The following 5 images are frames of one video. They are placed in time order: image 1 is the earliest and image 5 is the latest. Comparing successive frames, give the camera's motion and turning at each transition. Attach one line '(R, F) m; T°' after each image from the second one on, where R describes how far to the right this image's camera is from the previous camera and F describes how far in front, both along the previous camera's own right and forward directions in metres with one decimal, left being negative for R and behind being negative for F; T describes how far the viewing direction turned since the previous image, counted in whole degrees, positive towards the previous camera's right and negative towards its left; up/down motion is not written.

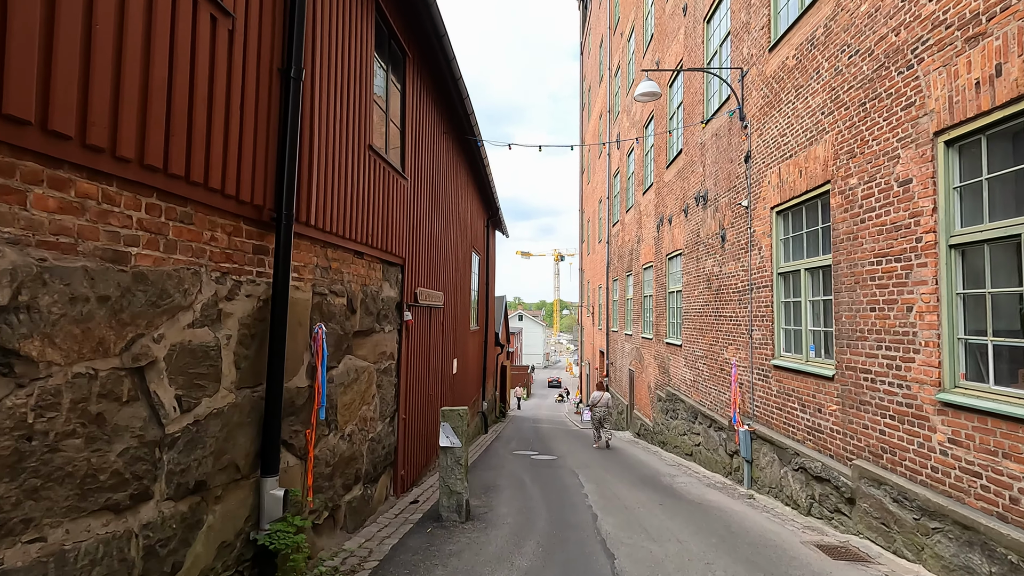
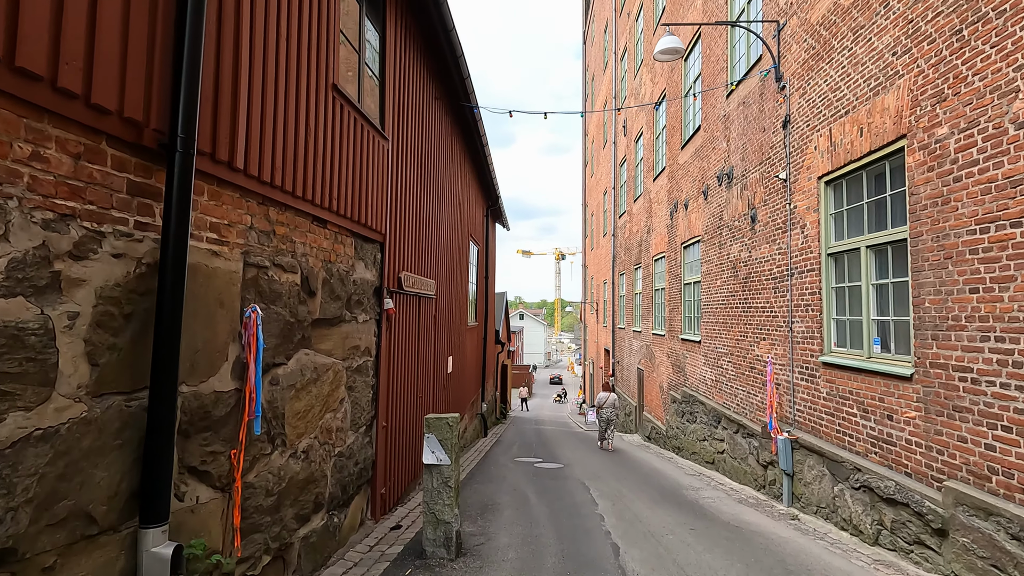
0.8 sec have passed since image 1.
(0.0, +1.0) m; 0°
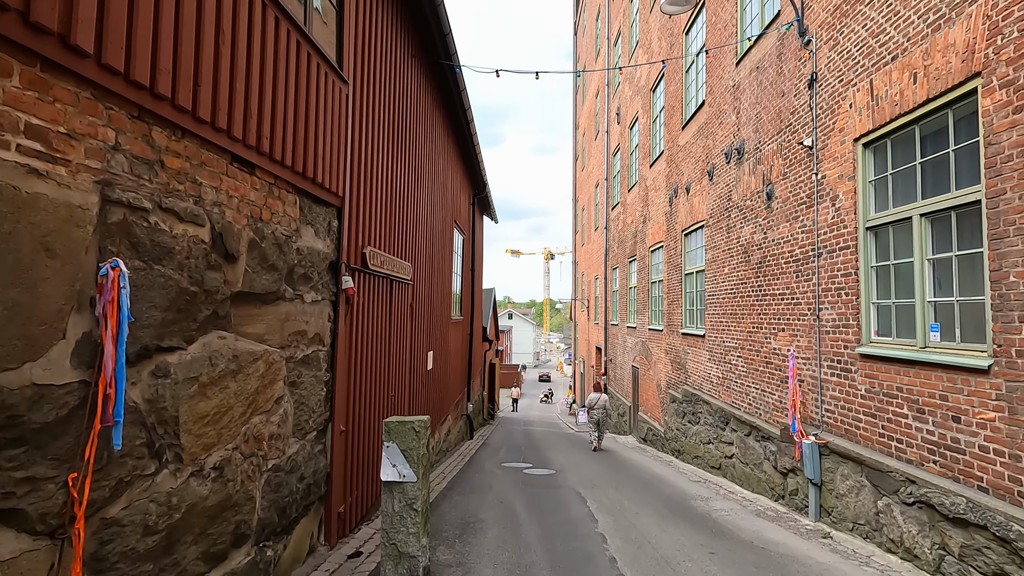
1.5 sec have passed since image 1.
(0.0, +0.9) m; +1°
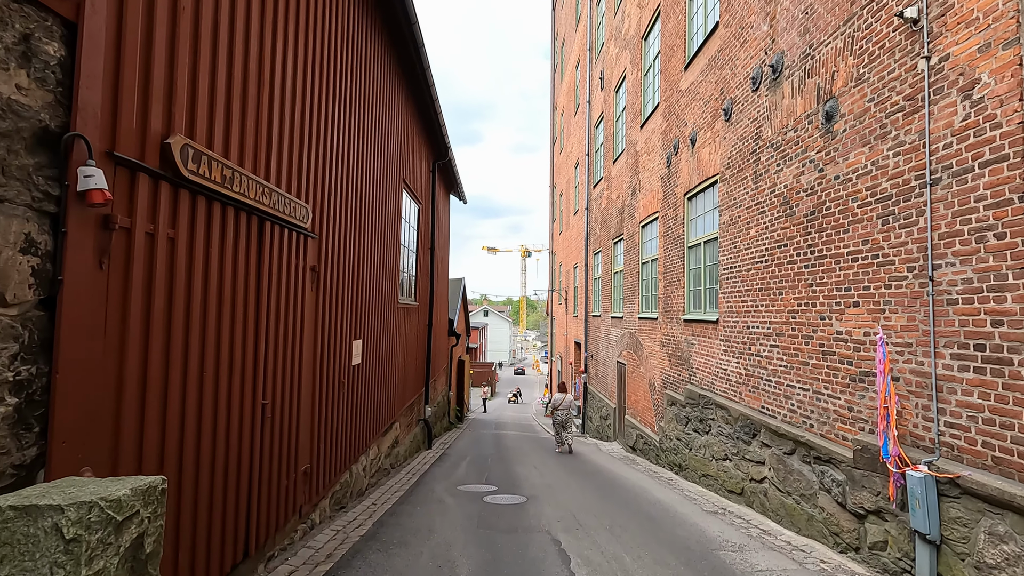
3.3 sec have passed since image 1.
(+0.2, +2.2) m; +2°
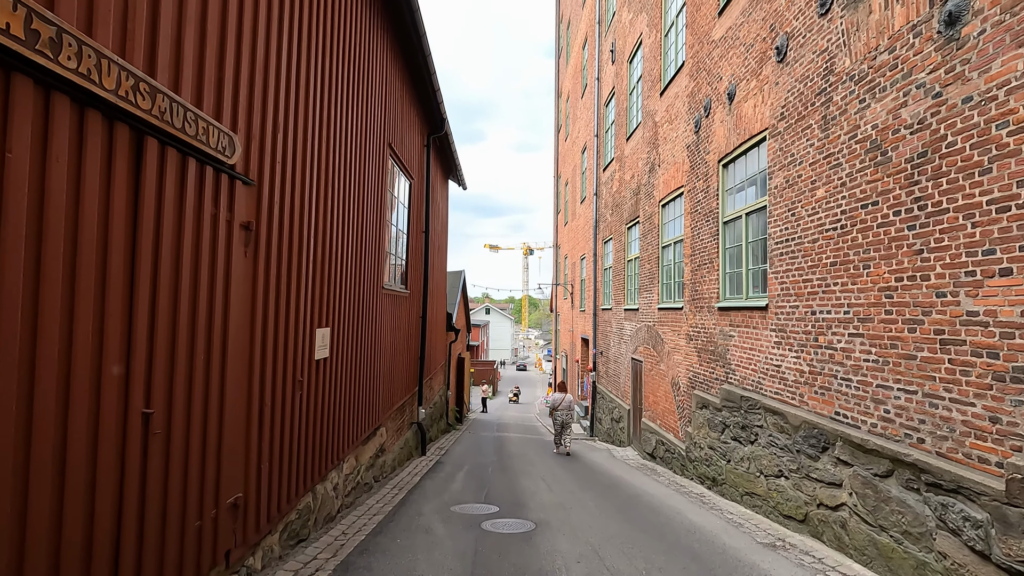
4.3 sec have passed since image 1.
(0.0, +1.3) m; 0°
